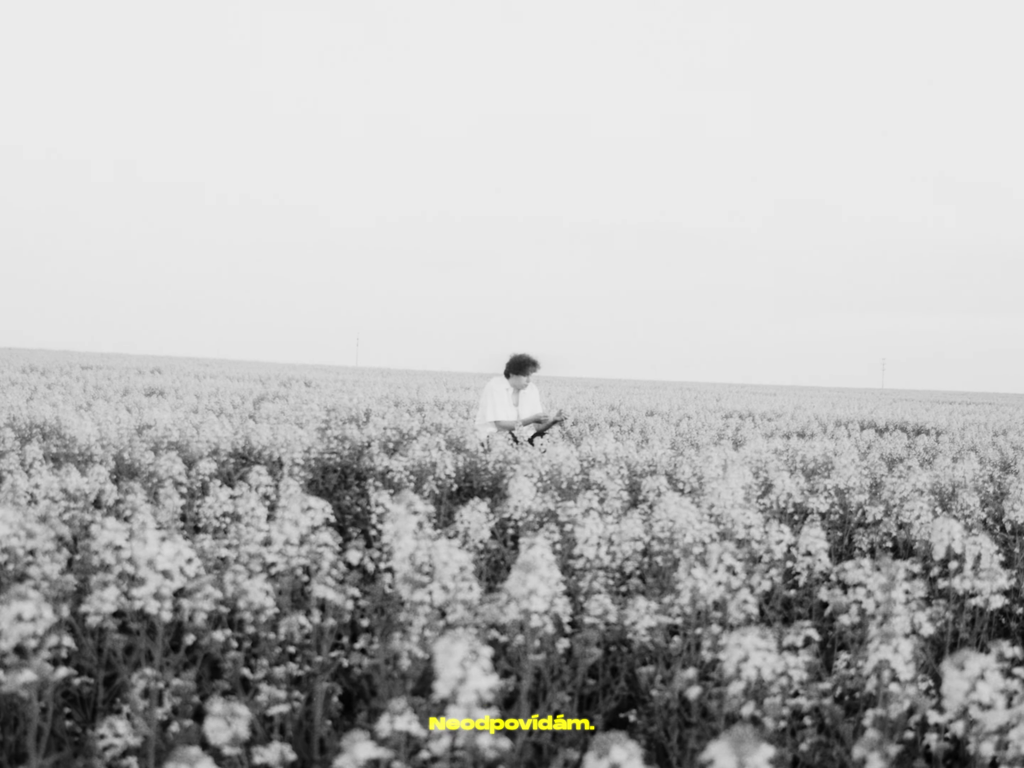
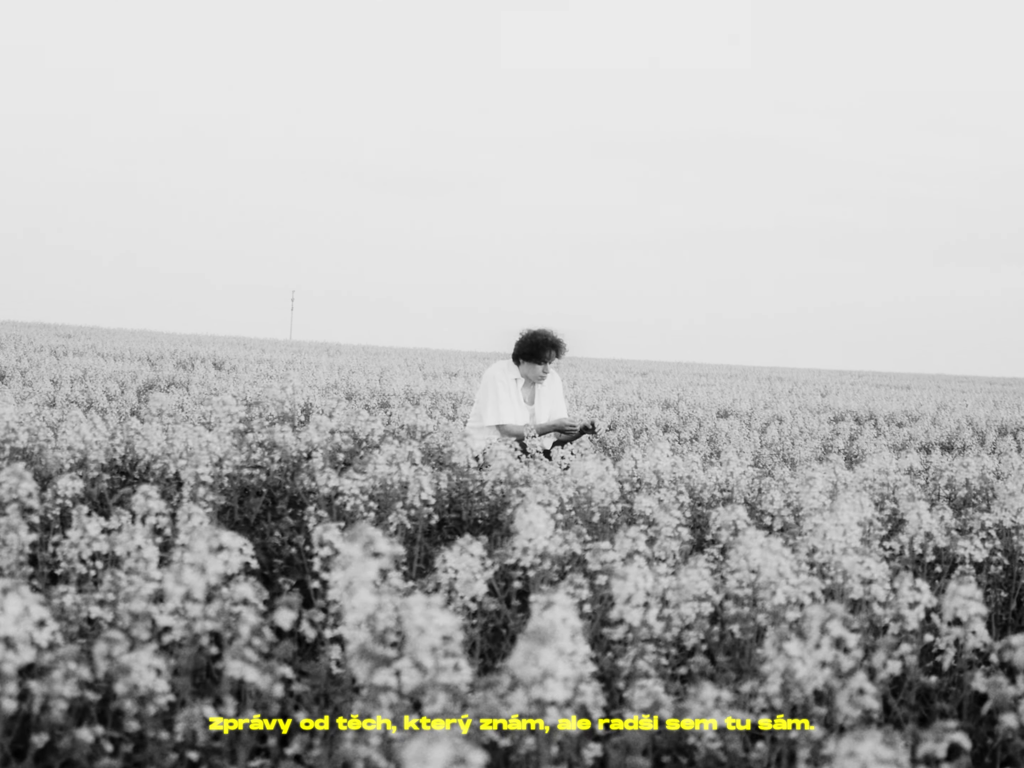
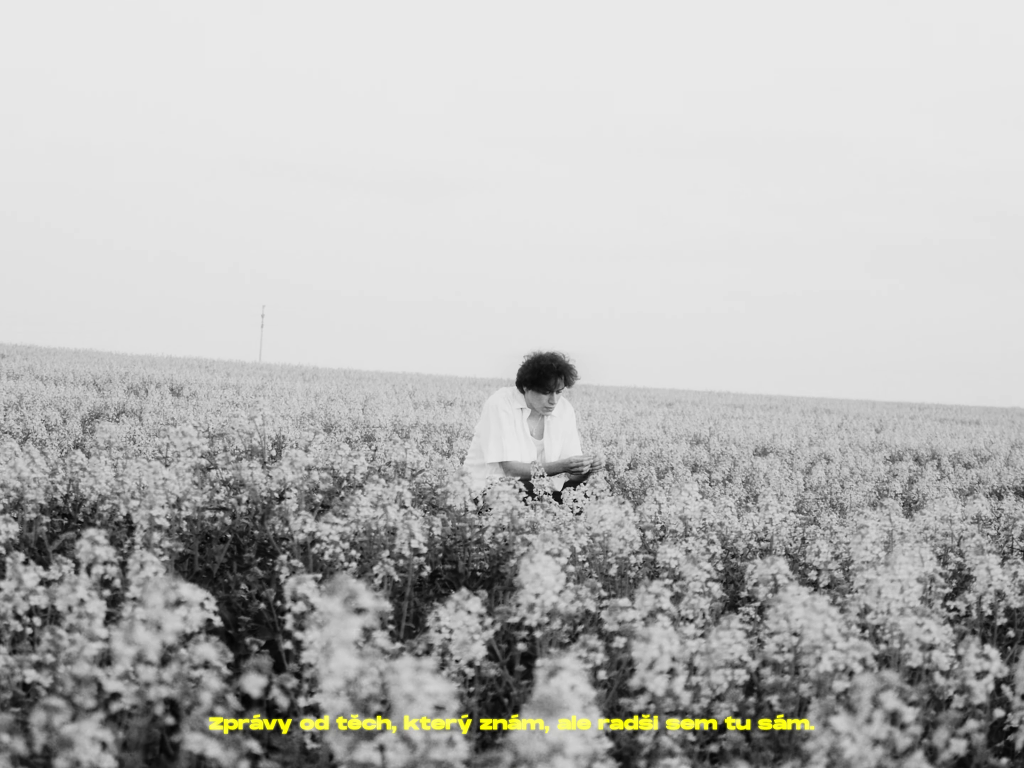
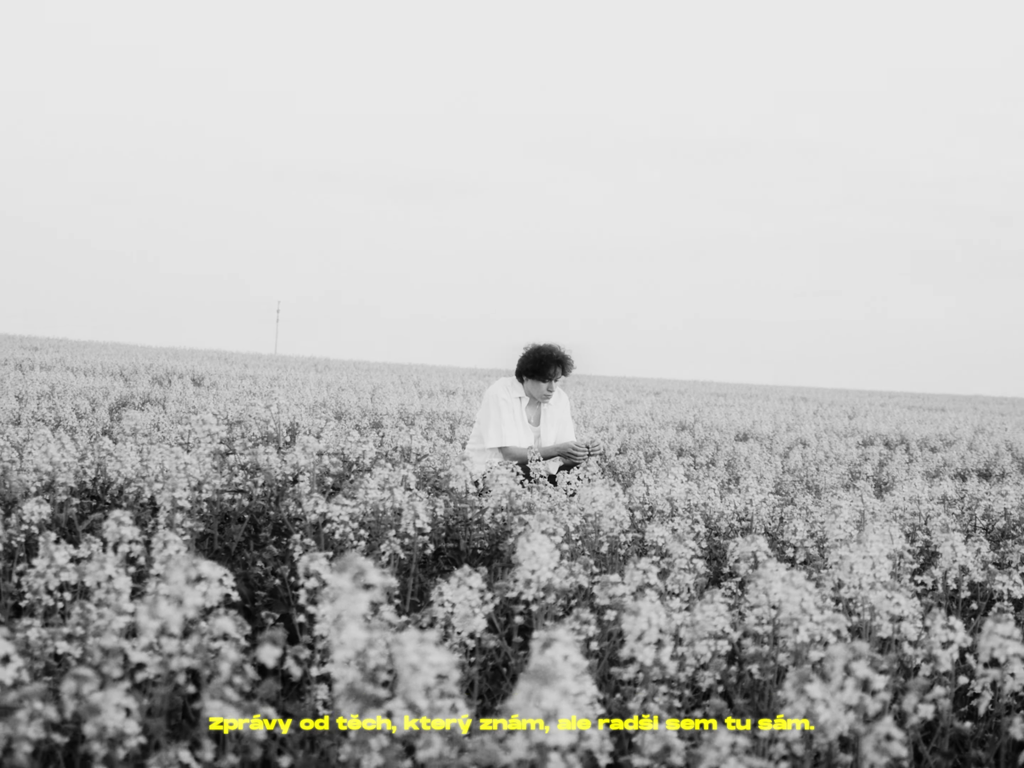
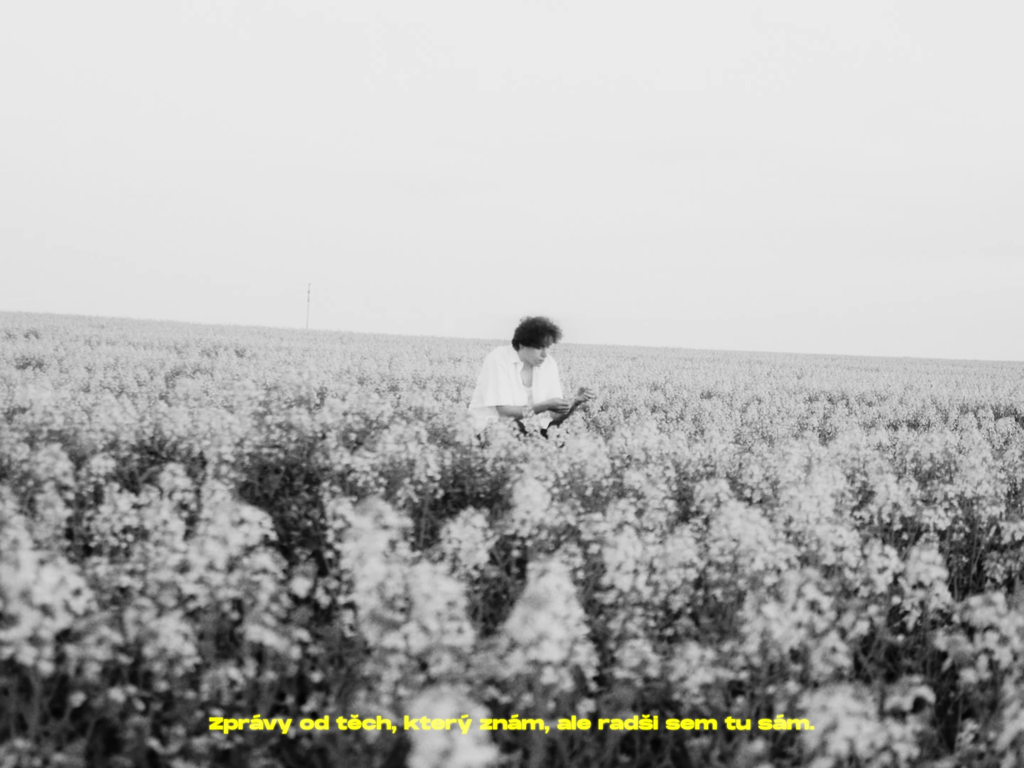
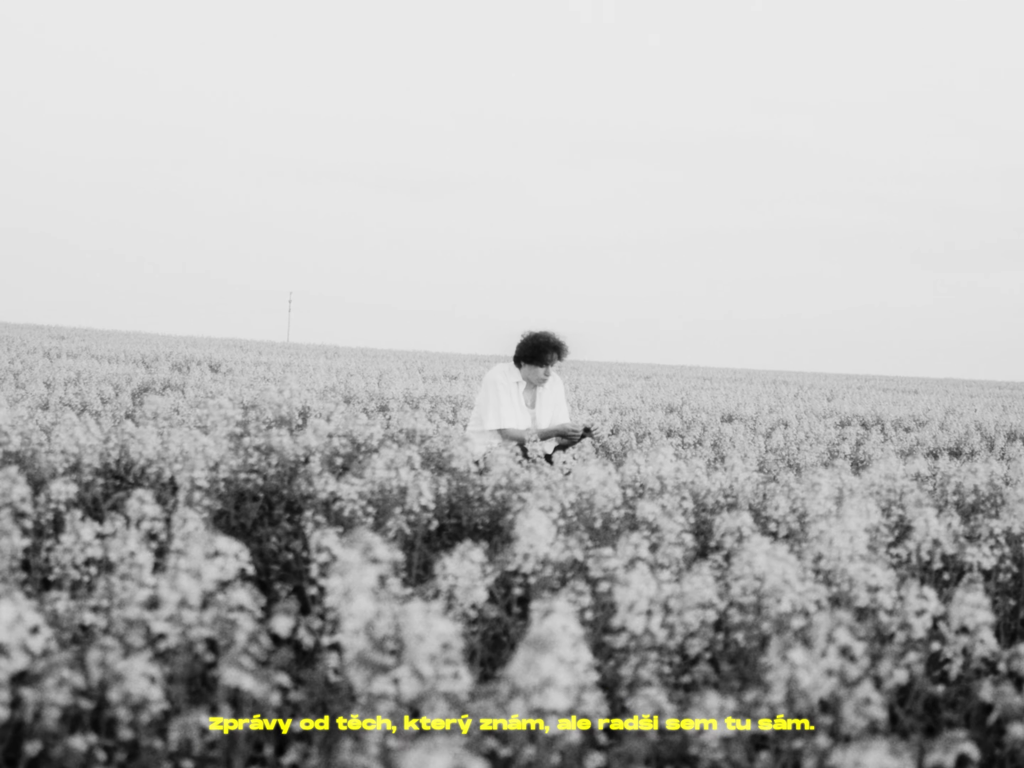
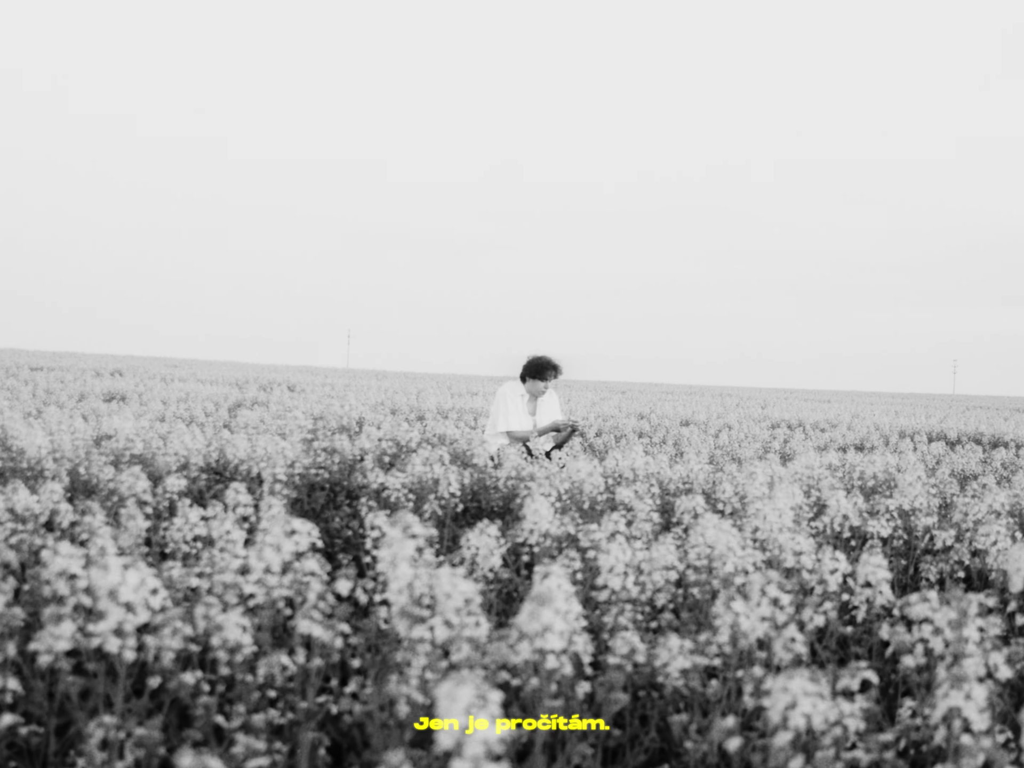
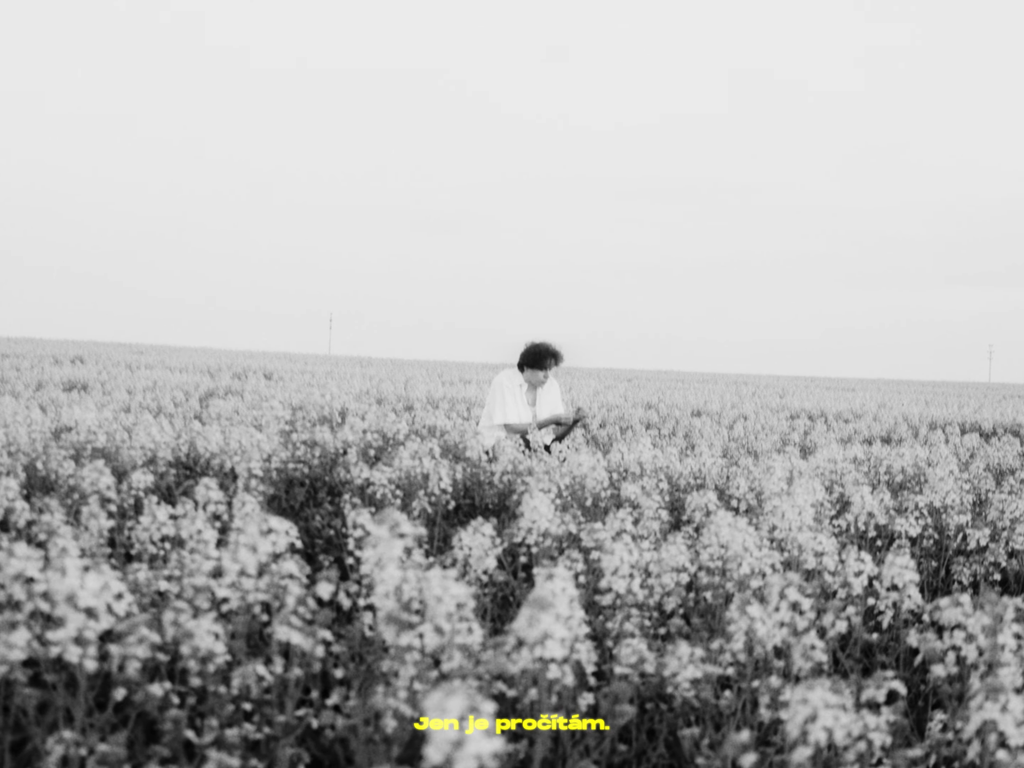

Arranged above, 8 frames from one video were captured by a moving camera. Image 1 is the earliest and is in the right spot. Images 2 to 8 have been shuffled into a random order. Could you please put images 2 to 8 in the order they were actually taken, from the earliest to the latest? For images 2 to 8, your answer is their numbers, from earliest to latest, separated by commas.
7, 8, 5, 2, 3, 4, 6
